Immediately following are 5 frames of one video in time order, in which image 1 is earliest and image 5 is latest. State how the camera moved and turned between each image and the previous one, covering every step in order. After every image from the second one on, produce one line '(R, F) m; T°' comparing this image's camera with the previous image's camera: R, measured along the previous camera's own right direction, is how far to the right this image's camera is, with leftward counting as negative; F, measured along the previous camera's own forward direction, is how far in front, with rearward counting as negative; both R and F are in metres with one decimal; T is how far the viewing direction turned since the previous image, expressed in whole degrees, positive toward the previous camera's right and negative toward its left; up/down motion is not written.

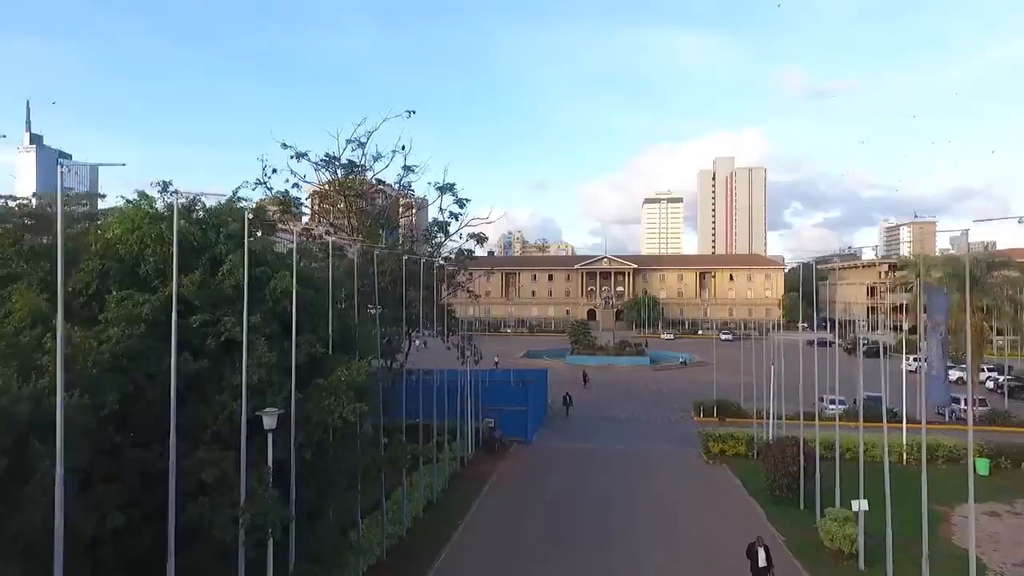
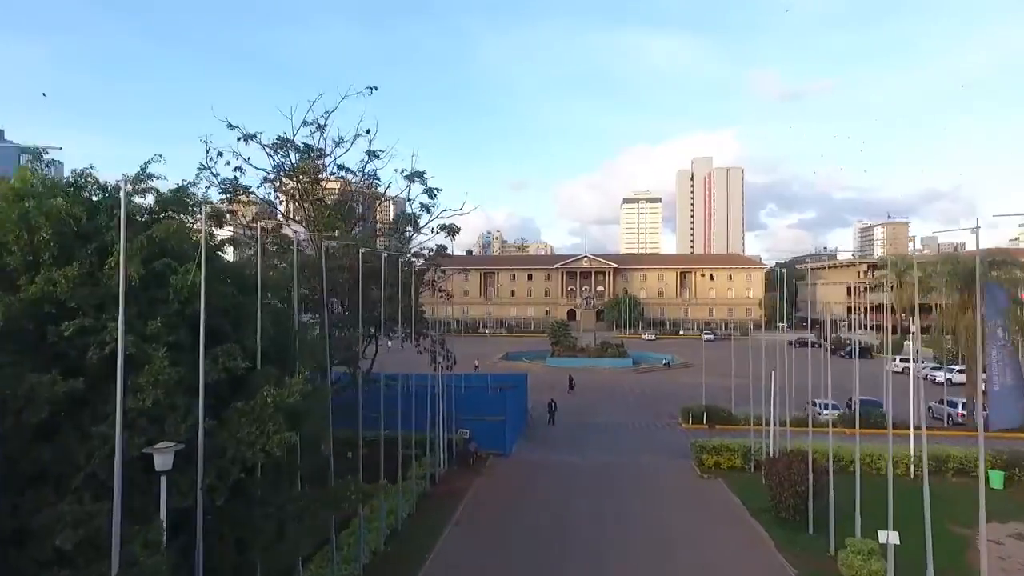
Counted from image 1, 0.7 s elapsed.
(+0.1, +1.9) m; +2°
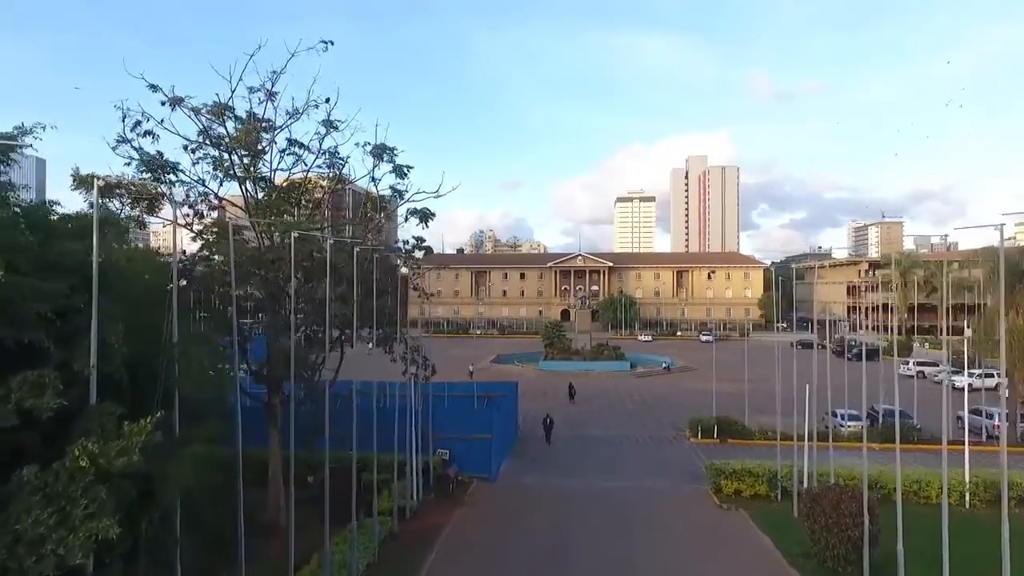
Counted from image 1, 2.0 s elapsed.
(+0.2, +3.0) m; +1°
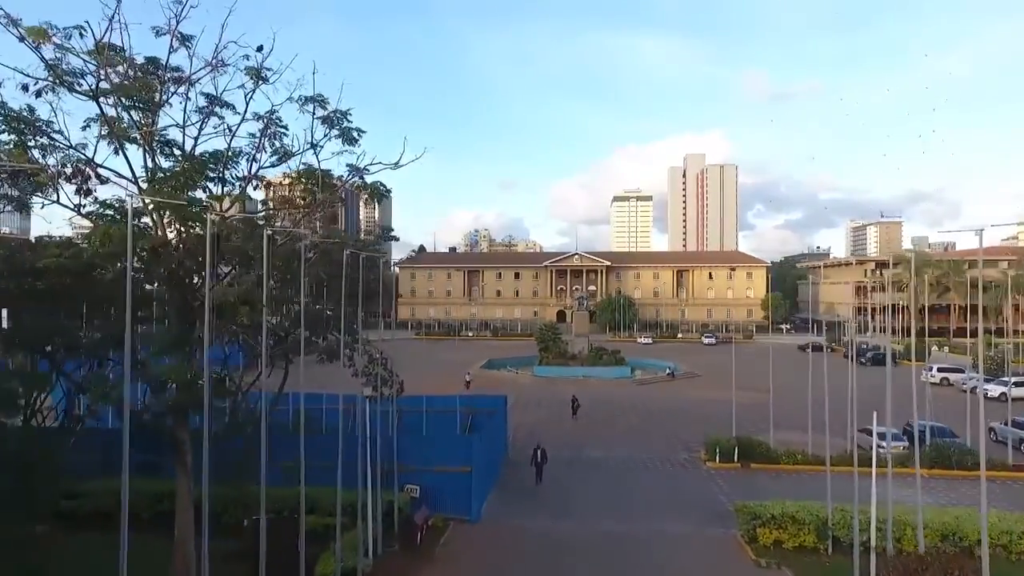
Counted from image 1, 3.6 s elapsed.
(+0.3, +3.5) m; 0°
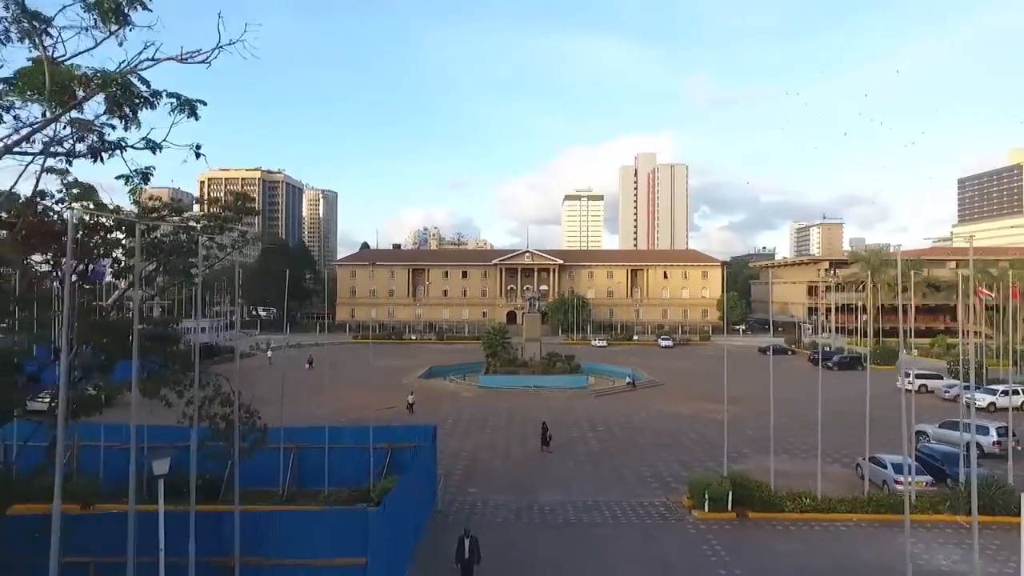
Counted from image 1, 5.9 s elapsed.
(+0.6, +5.2) m; +5°
